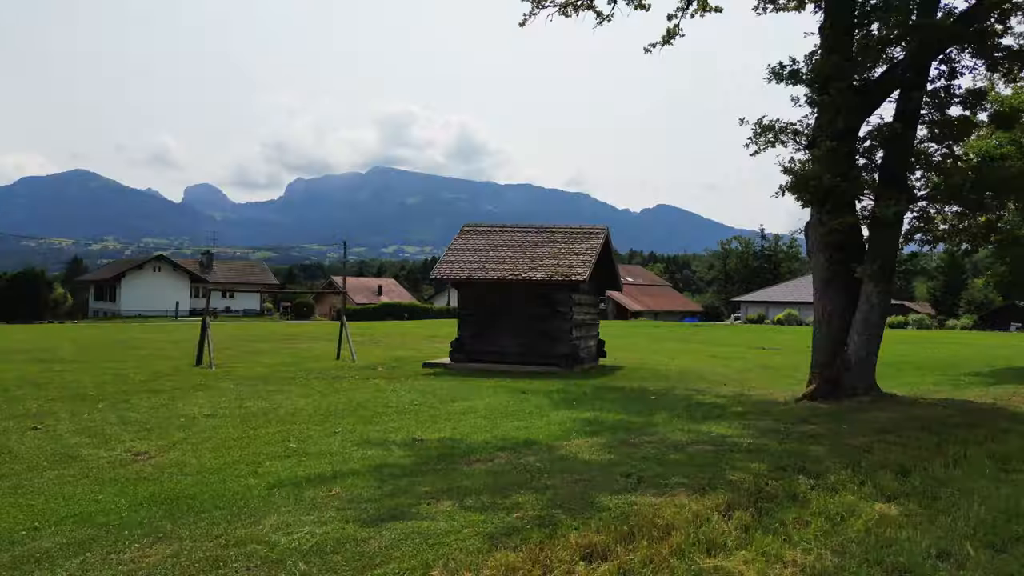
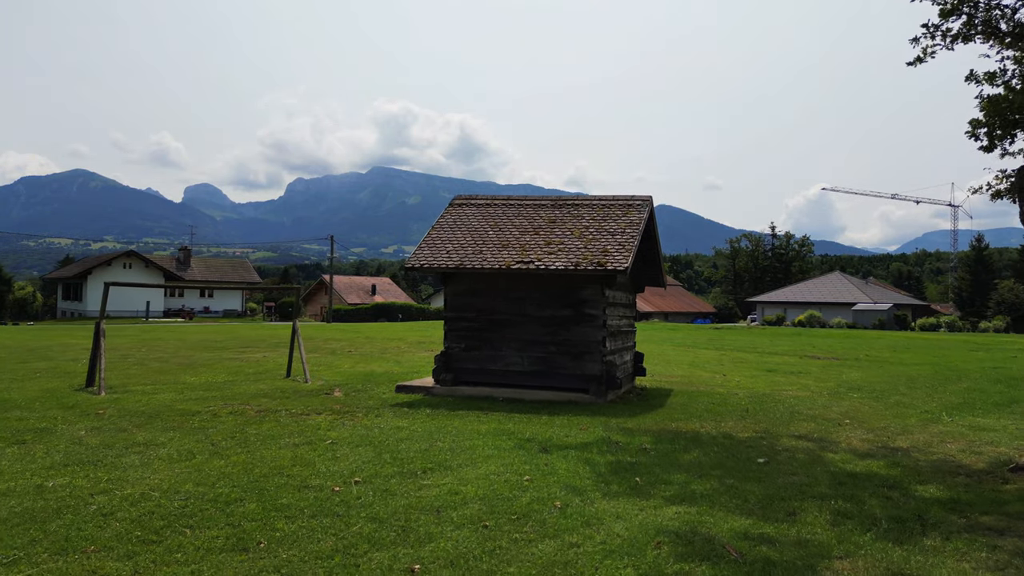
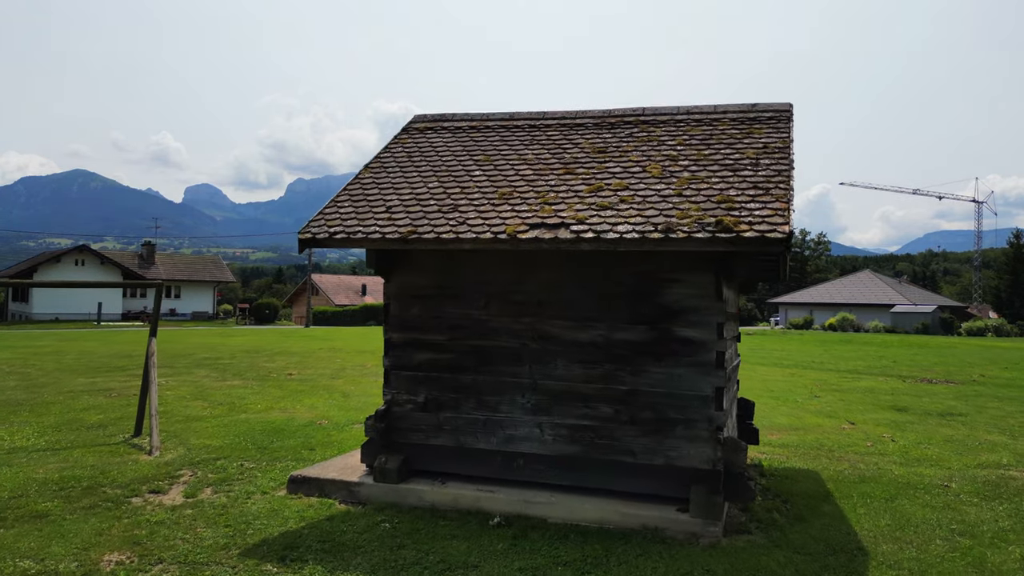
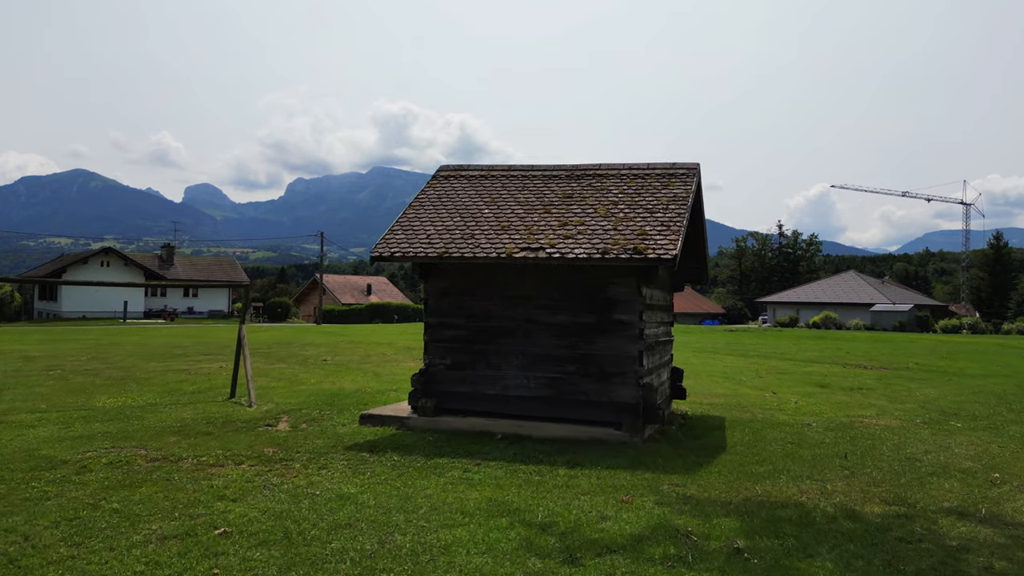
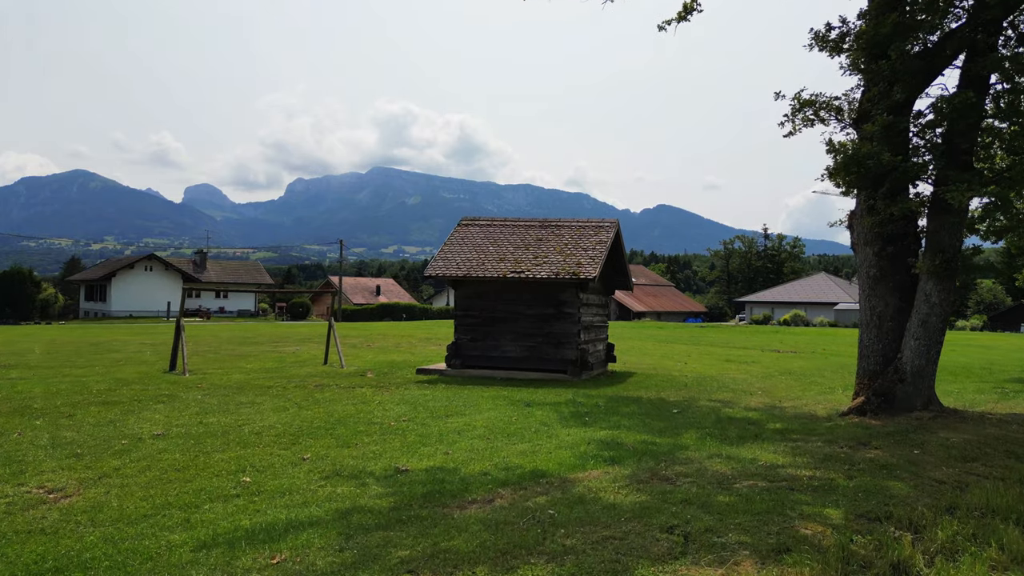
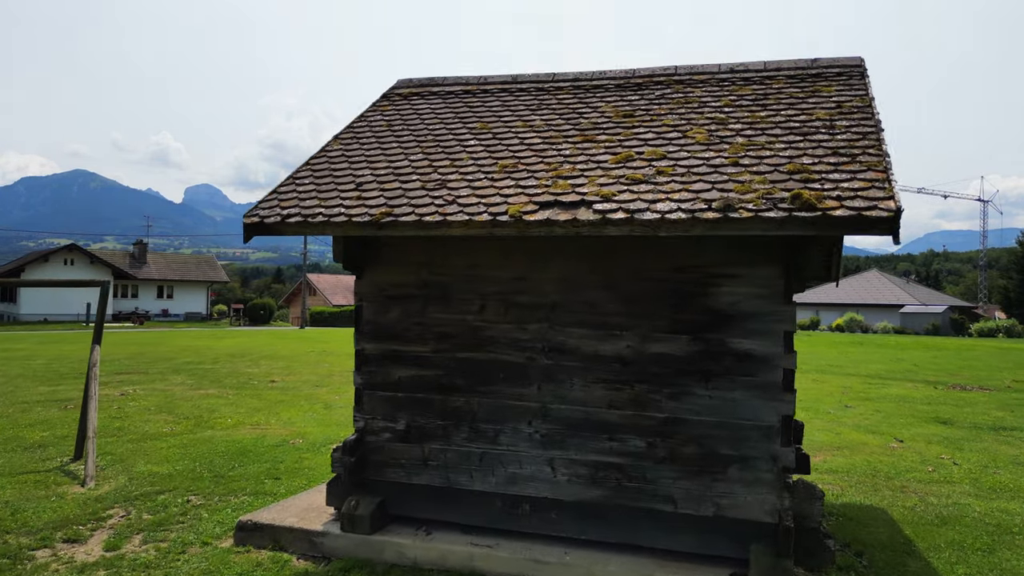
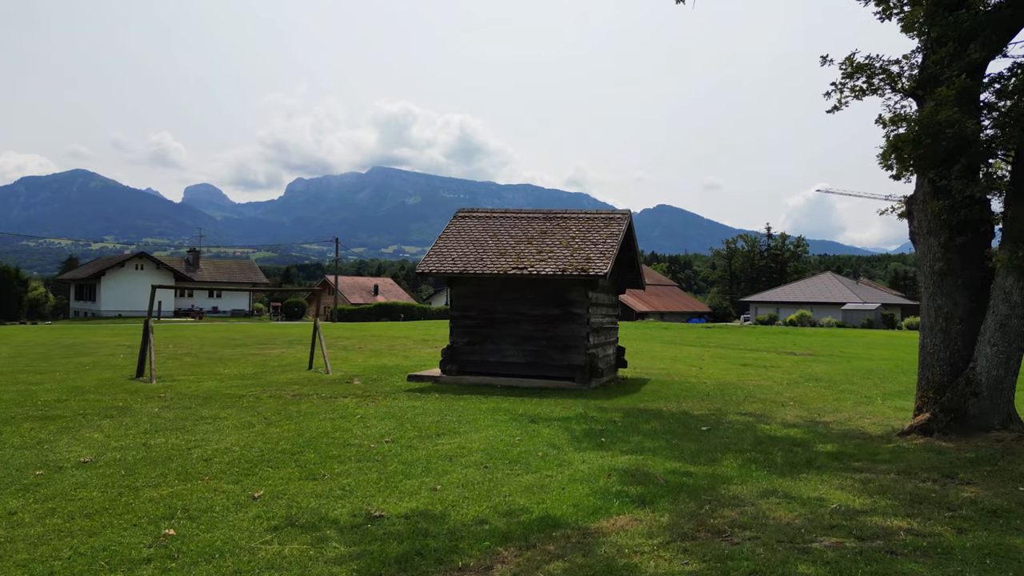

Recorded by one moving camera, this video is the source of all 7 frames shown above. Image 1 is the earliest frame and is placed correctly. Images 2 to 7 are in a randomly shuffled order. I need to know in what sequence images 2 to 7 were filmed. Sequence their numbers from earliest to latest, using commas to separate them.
5, 7, 2, 4, 3, 6
